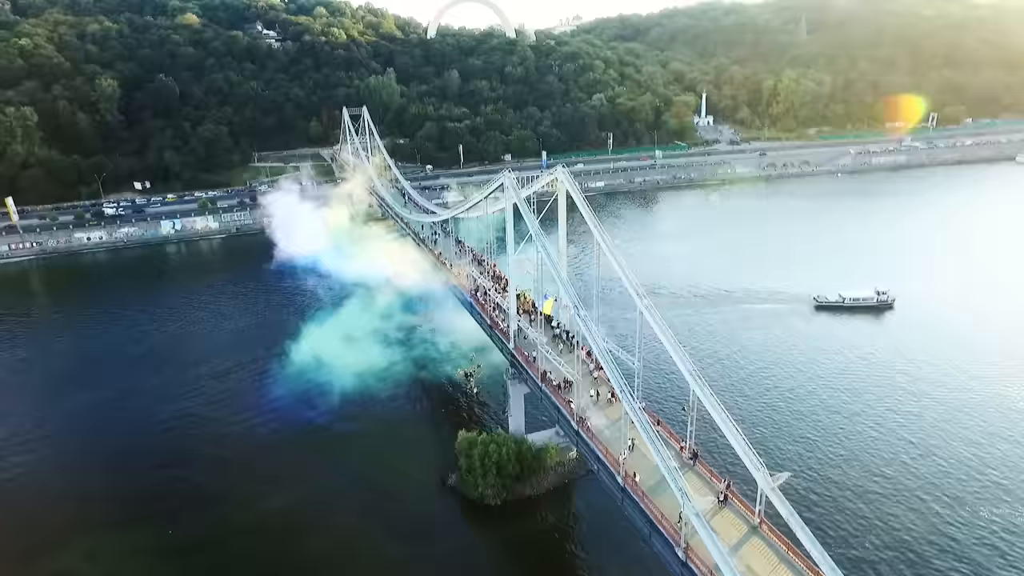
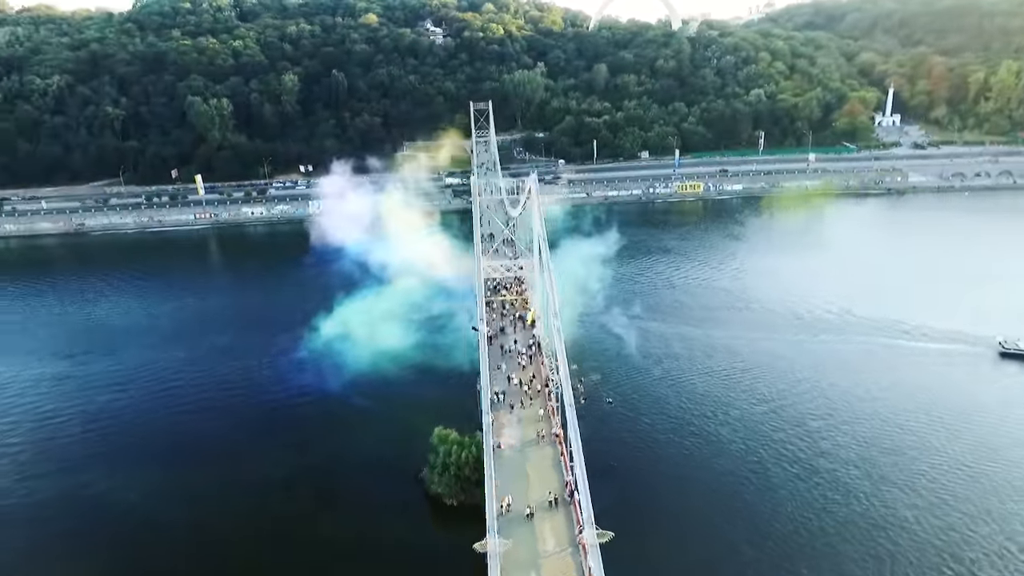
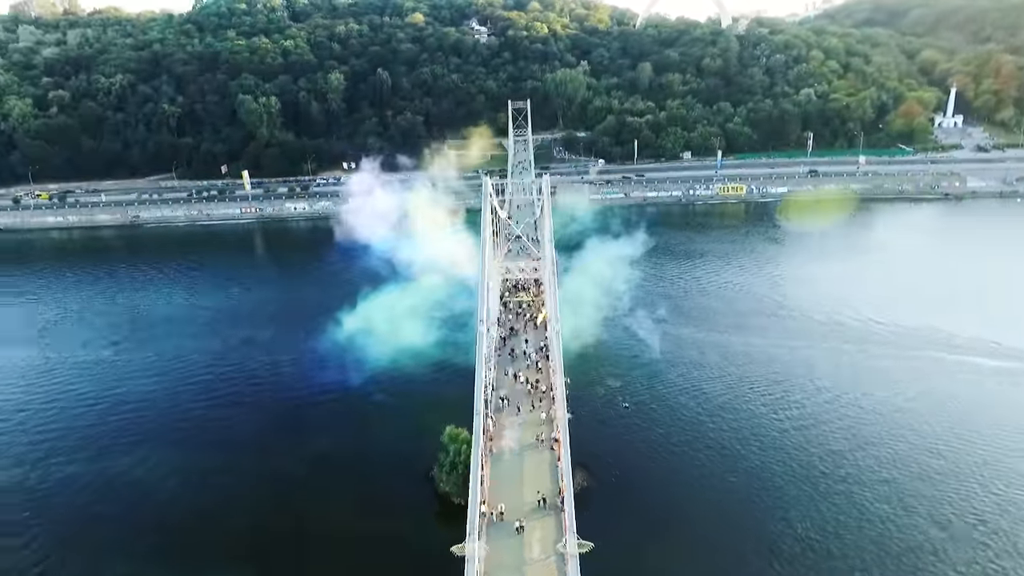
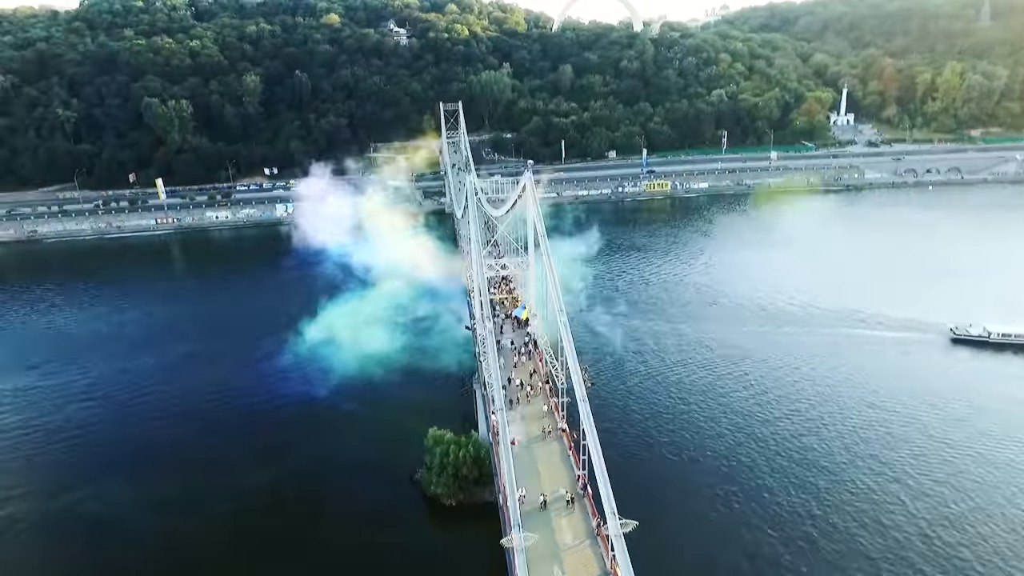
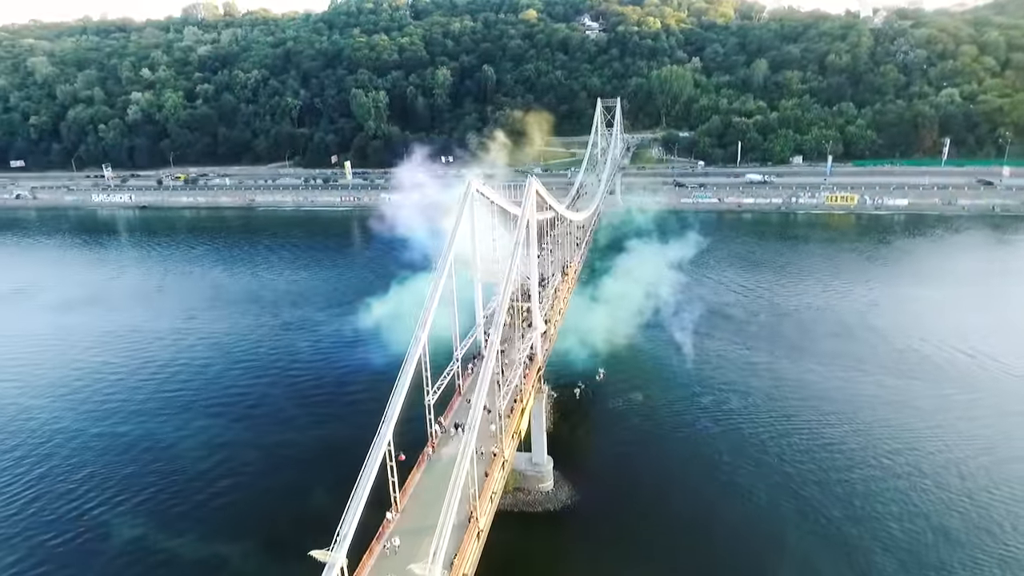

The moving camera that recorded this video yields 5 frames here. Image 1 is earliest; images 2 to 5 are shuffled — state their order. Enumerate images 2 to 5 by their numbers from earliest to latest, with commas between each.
4, 2, 3, 5
